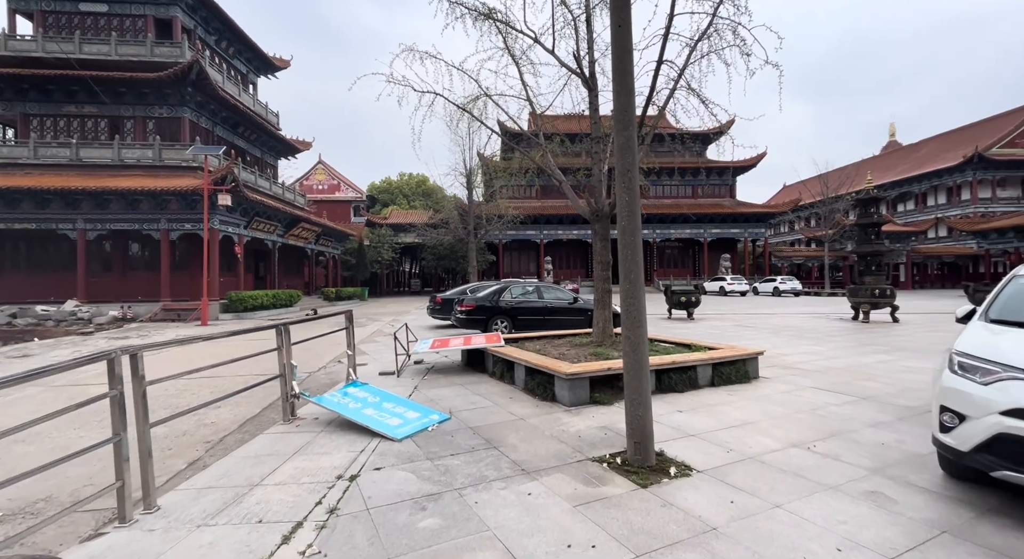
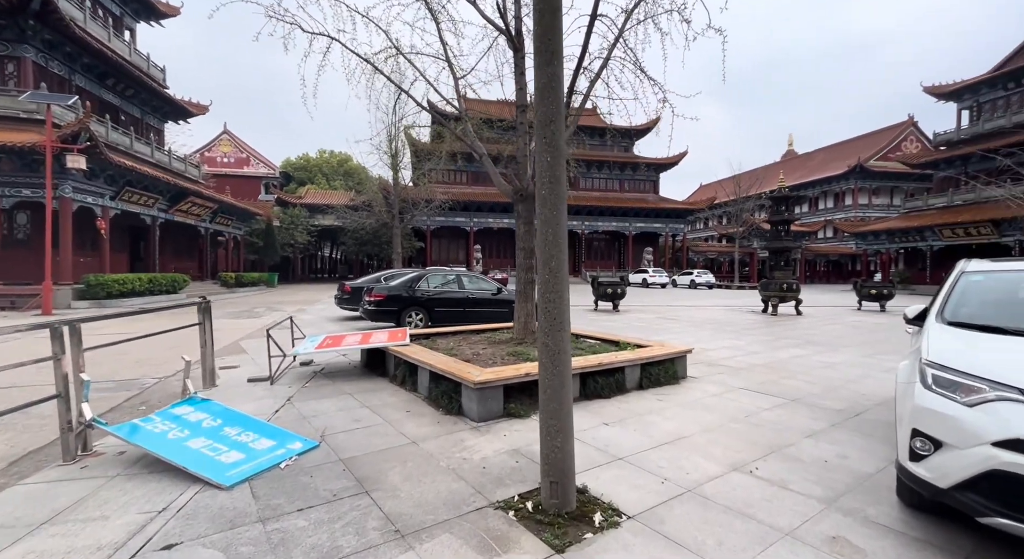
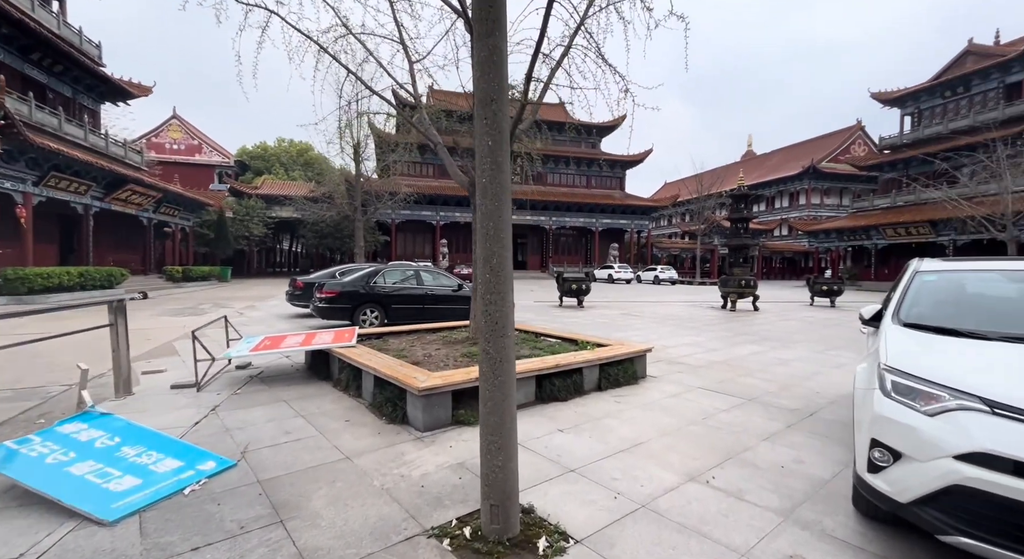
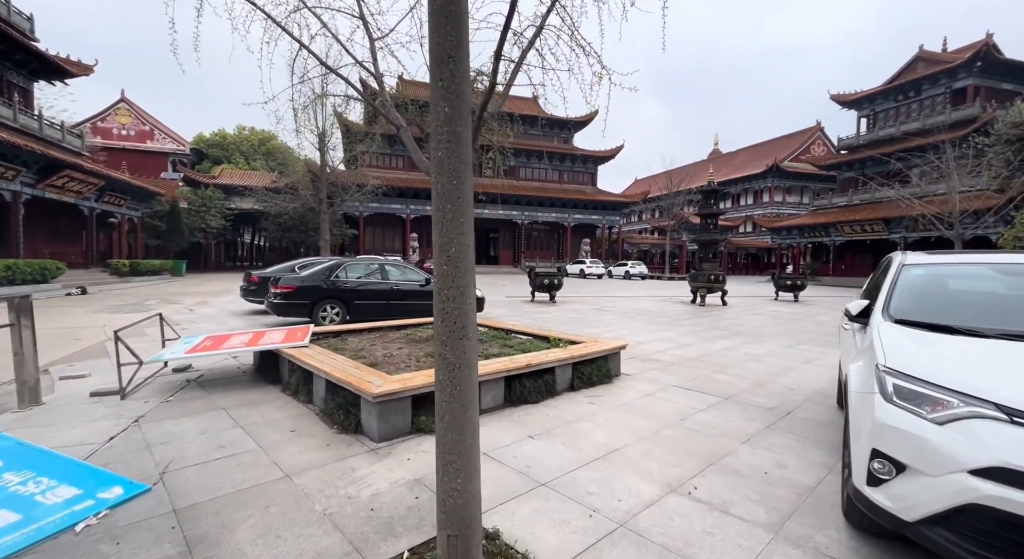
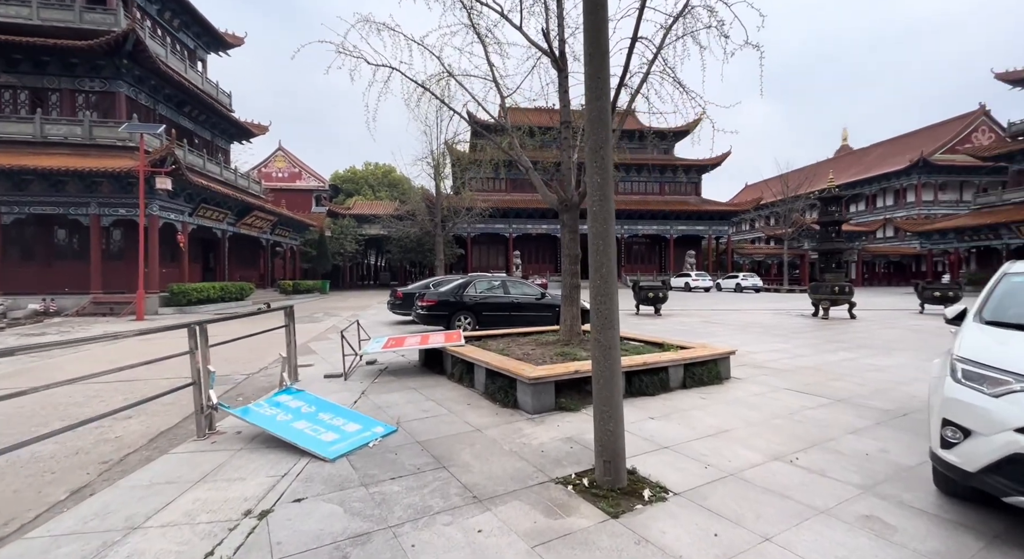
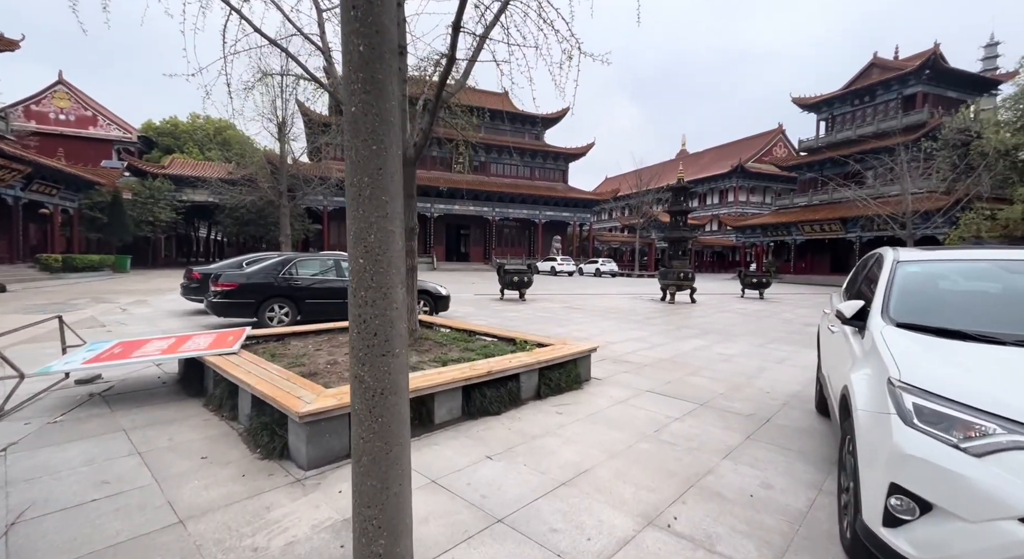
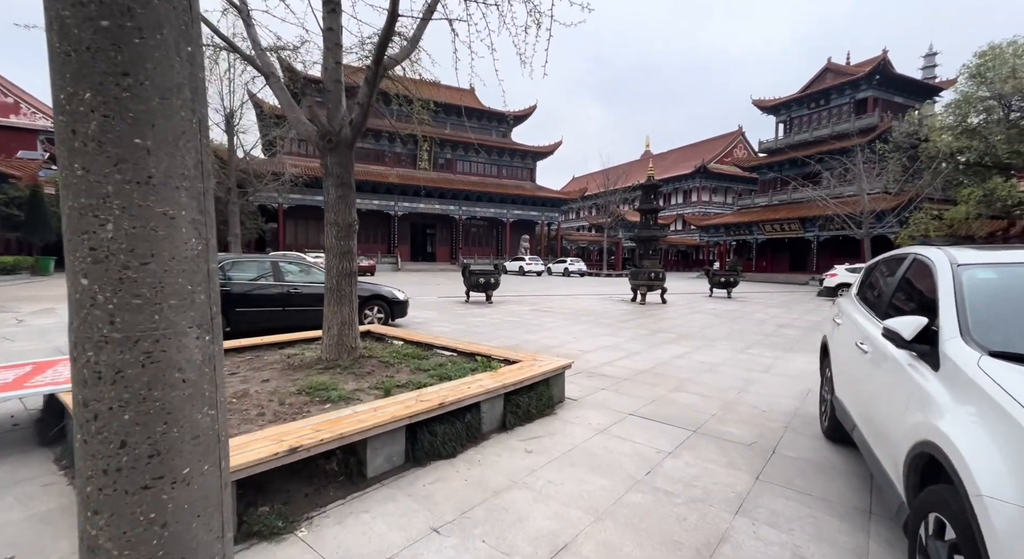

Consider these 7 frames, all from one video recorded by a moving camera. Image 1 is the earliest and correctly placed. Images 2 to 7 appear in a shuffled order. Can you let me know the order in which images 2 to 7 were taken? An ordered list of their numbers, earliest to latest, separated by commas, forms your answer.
5, 2, 3, 4, 6, 7
